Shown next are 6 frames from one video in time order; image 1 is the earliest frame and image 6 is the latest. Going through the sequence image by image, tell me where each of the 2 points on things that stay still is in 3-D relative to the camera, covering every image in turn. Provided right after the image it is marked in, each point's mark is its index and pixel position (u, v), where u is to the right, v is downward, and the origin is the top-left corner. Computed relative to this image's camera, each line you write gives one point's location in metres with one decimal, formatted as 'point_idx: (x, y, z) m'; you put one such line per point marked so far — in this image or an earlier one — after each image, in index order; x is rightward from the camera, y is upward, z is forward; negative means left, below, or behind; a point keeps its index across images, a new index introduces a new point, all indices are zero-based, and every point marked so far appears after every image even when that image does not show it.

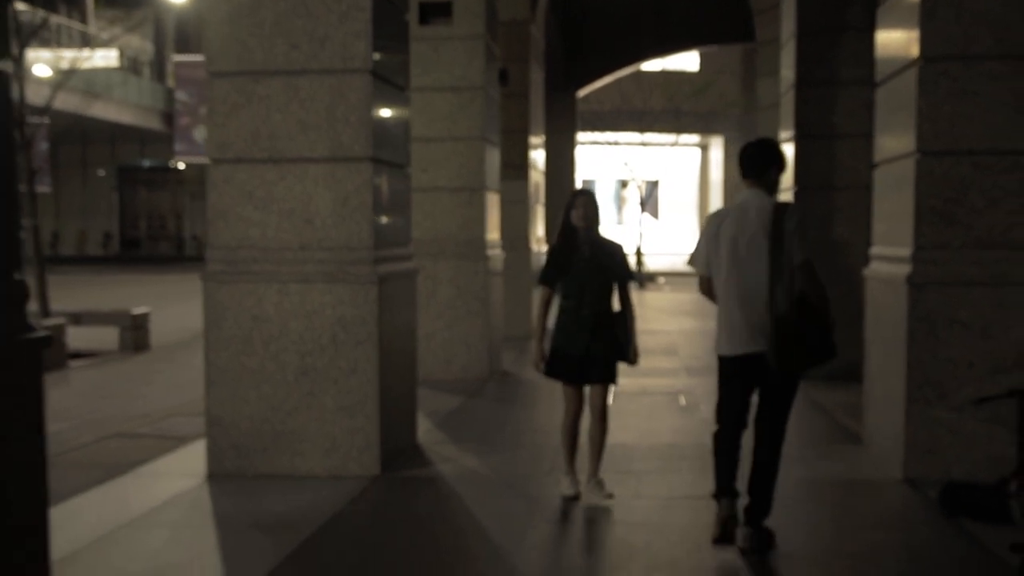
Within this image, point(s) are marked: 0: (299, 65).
0: (-1.3, +1.4, +7.4) m
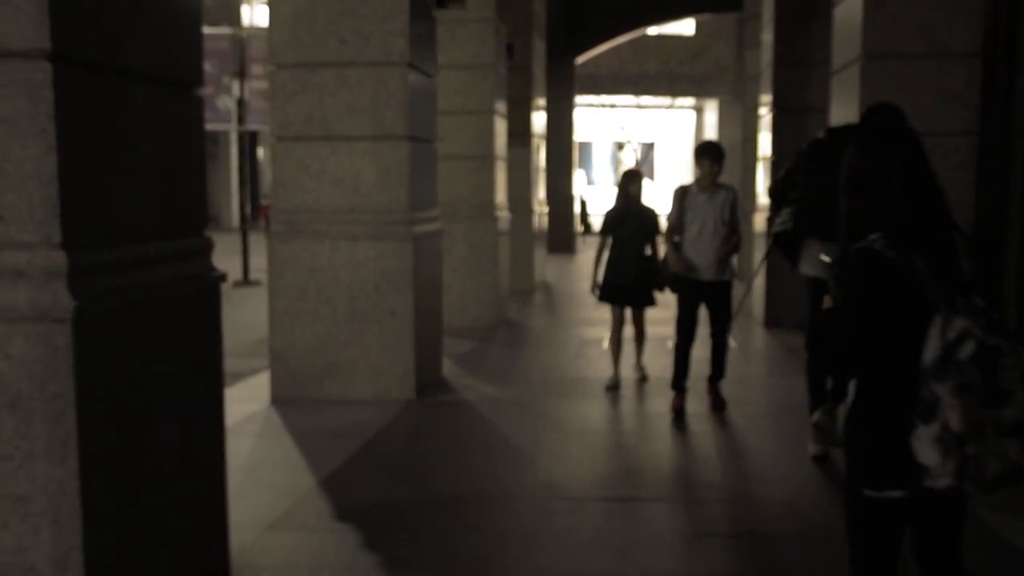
0: (-1.2, +1.7, +8.8) m
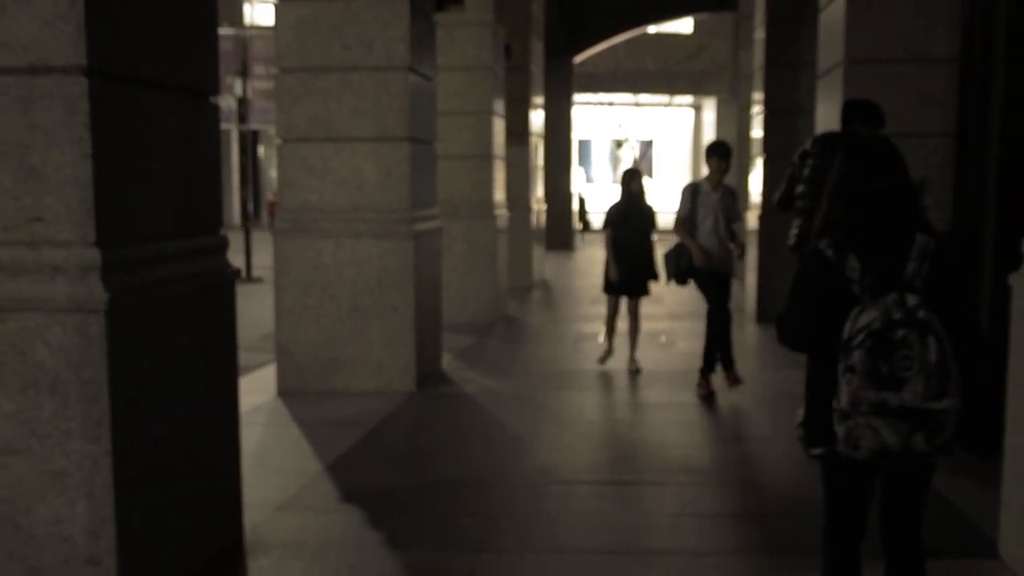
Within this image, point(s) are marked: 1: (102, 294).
0: (-1.2, +1.7, +9.2) m
1: (-1.3, 0.0, +3.7) m
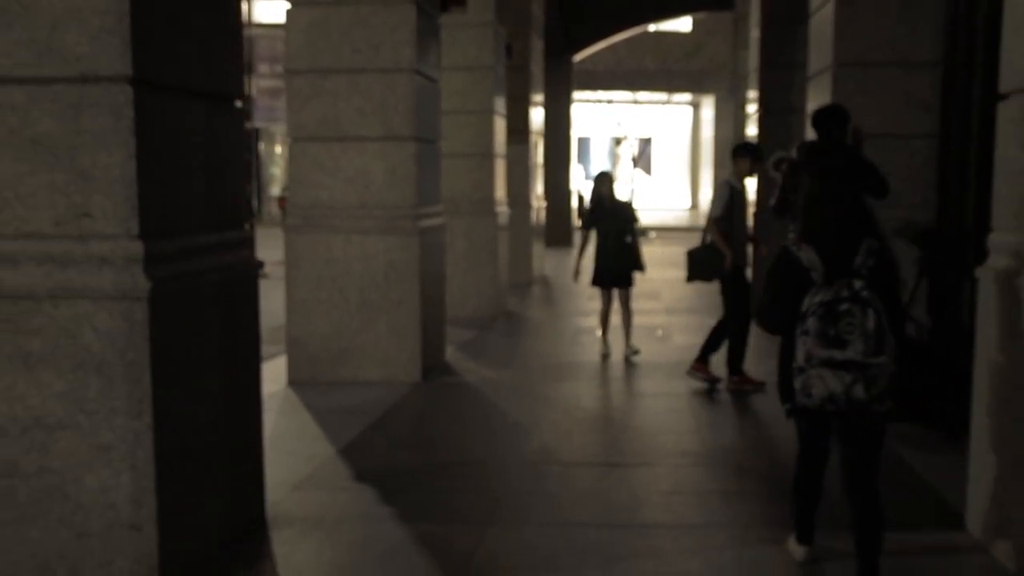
0: (-1.2, +1.8, +9.5) m
1: (-1.3, 0.0, +4.1) m
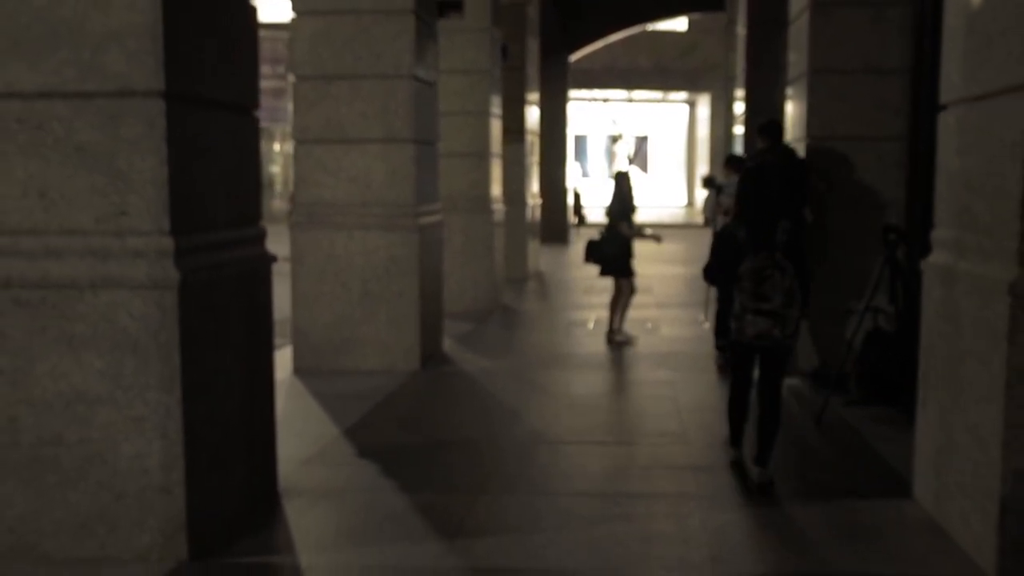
0: (-1.3, +1.8, +10.1) m
1: (-1.3, +0.1, +4.6) m
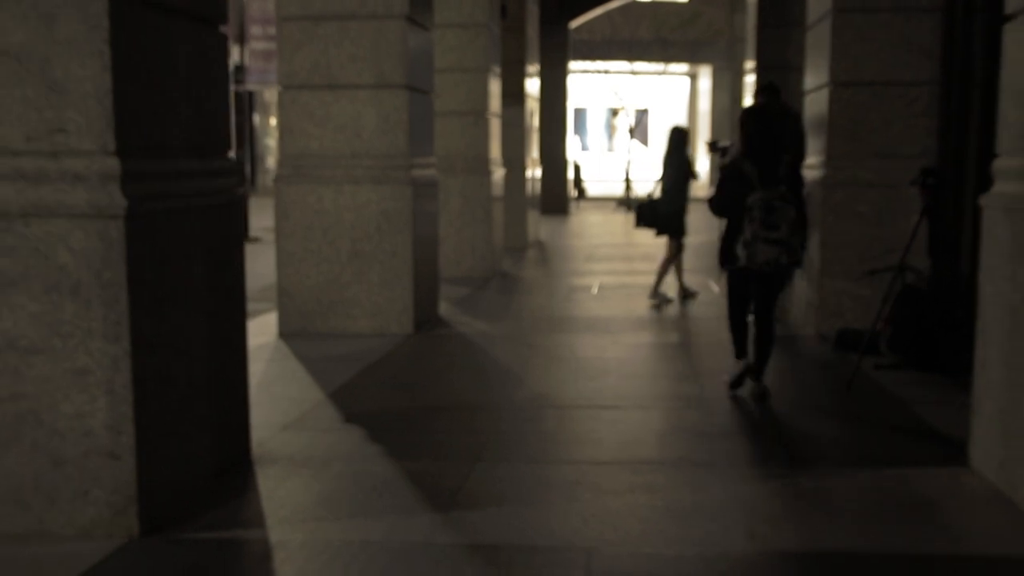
0: (-1.3, +2.2, +9.3) m
1: (-1.3, +0.3, +4.0) m
